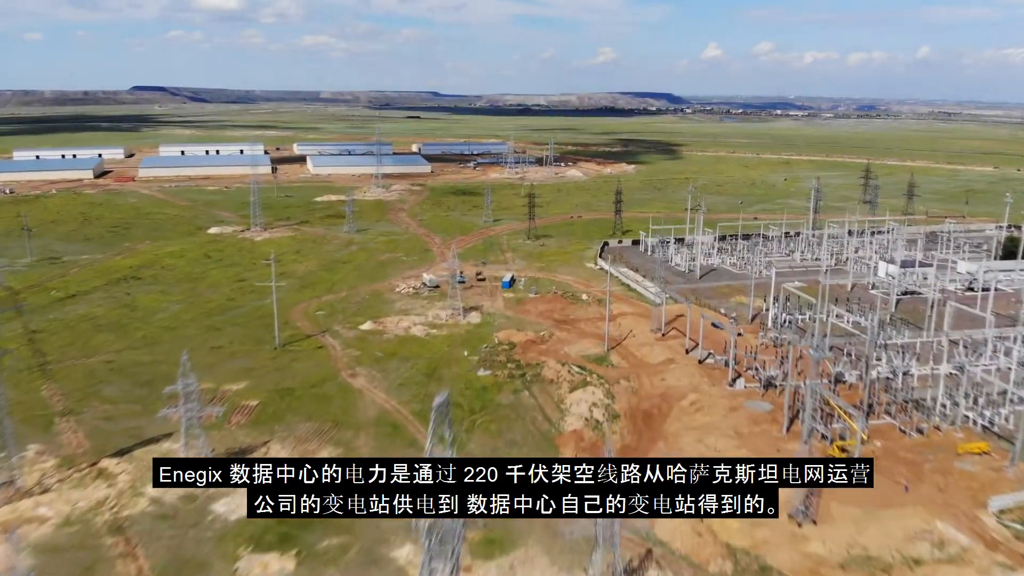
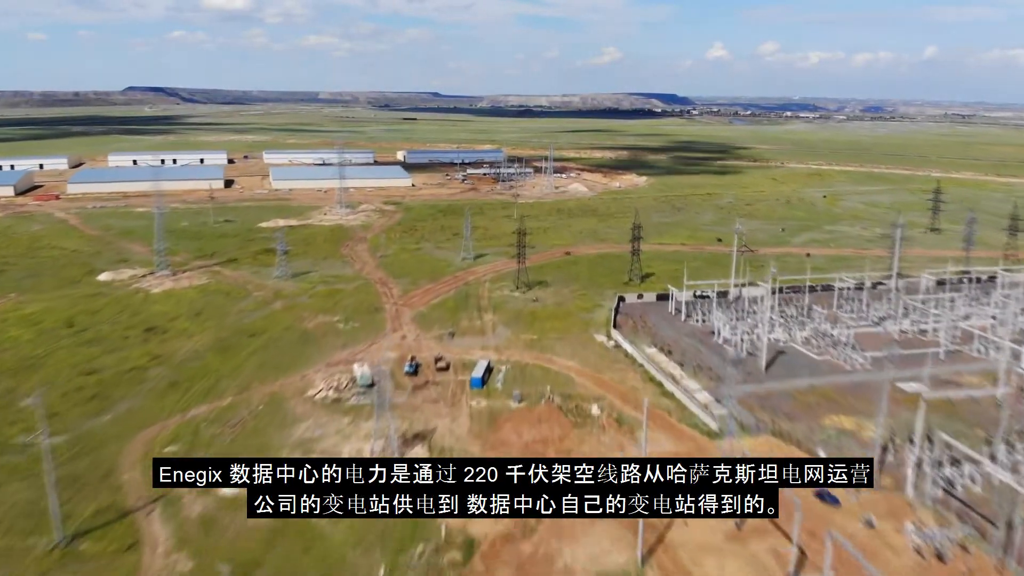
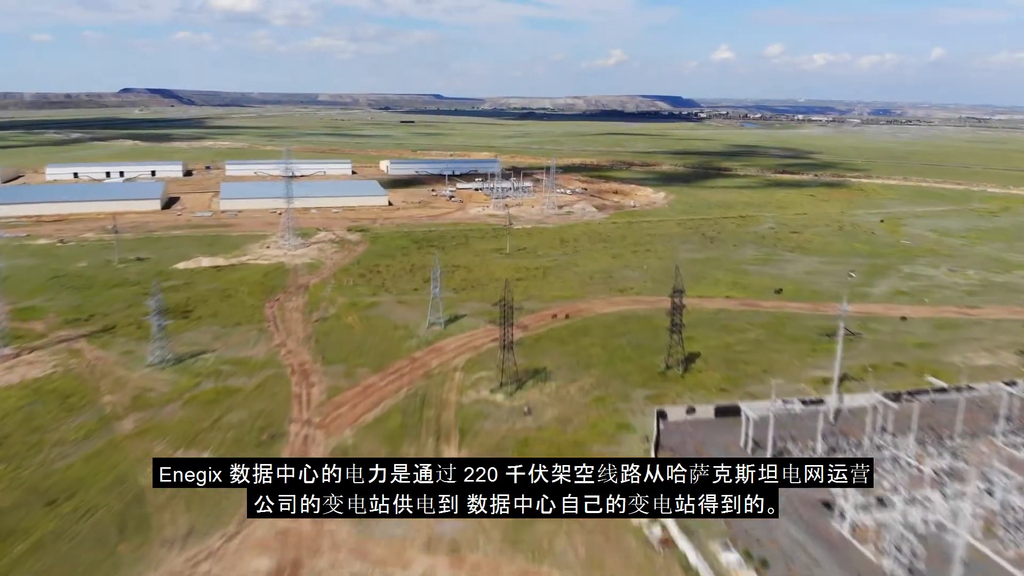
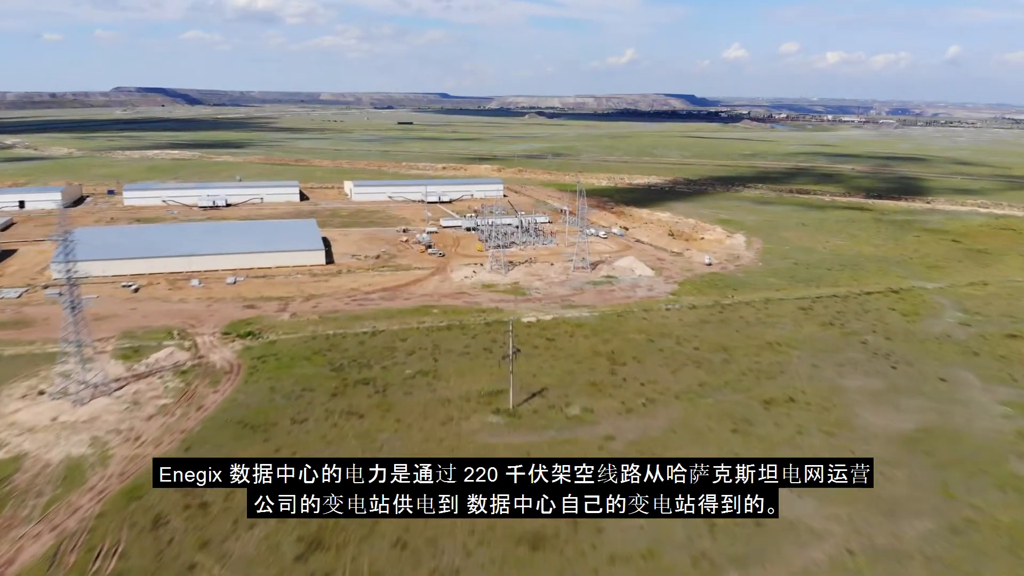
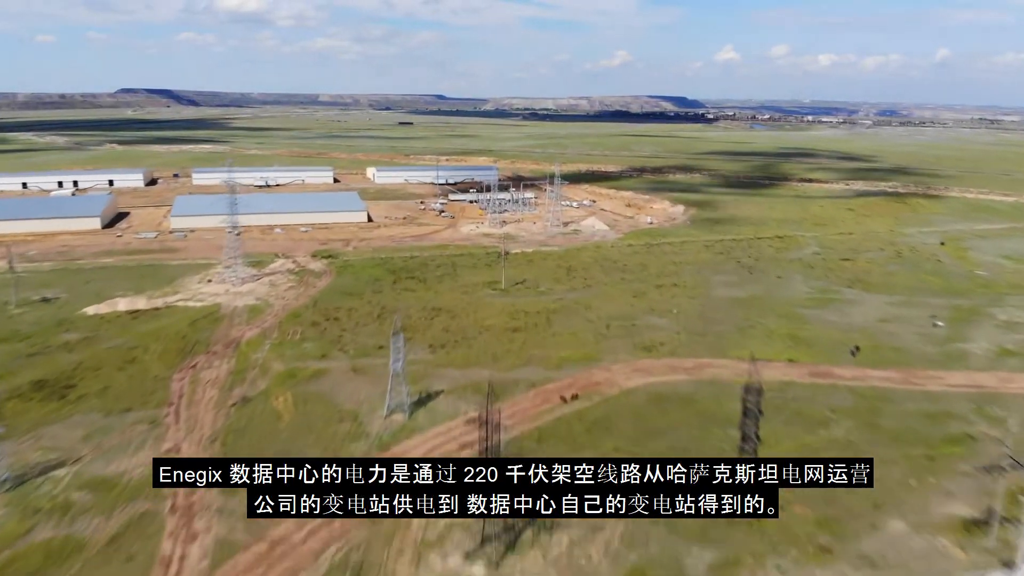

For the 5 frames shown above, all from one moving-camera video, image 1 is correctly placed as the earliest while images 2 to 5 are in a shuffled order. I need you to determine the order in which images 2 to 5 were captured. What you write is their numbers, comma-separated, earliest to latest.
2, 3, 5, 4
